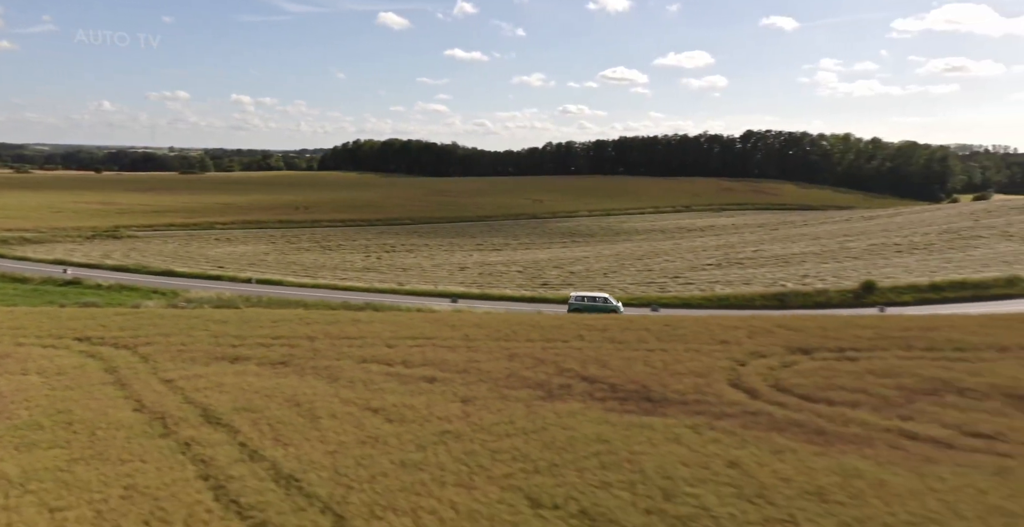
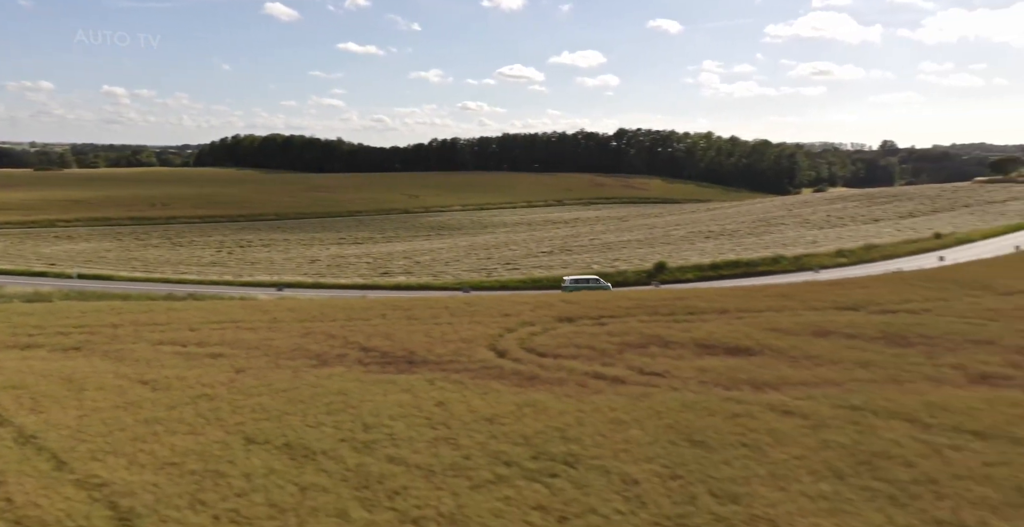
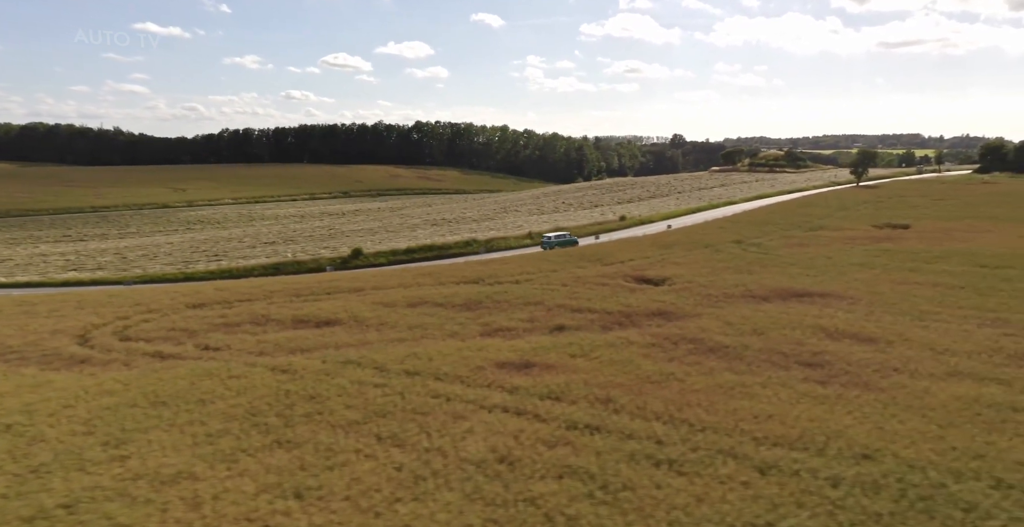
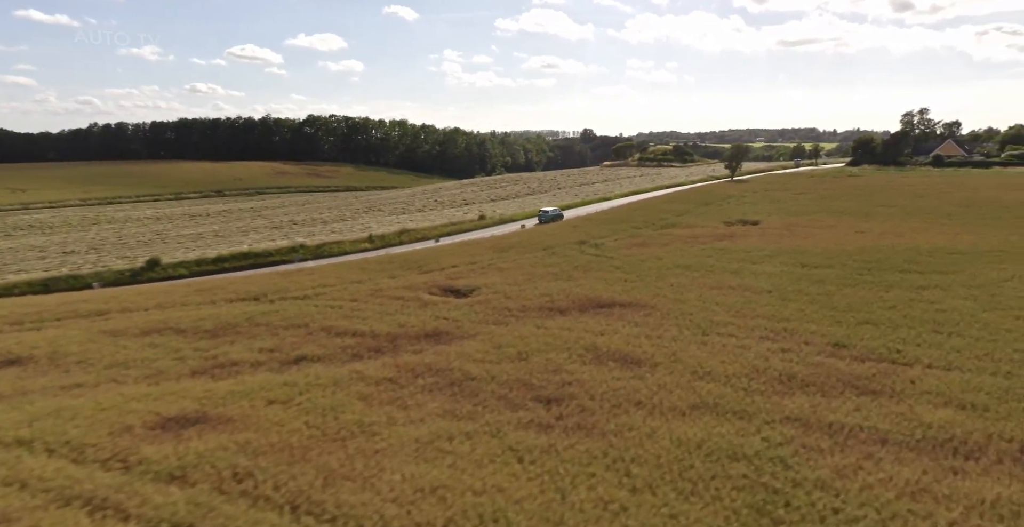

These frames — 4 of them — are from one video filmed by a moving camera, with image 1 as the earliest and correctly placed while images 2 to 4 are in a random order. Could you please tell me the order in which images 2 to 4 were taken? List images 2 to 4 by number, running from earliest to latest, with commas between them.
2, 3, 4
